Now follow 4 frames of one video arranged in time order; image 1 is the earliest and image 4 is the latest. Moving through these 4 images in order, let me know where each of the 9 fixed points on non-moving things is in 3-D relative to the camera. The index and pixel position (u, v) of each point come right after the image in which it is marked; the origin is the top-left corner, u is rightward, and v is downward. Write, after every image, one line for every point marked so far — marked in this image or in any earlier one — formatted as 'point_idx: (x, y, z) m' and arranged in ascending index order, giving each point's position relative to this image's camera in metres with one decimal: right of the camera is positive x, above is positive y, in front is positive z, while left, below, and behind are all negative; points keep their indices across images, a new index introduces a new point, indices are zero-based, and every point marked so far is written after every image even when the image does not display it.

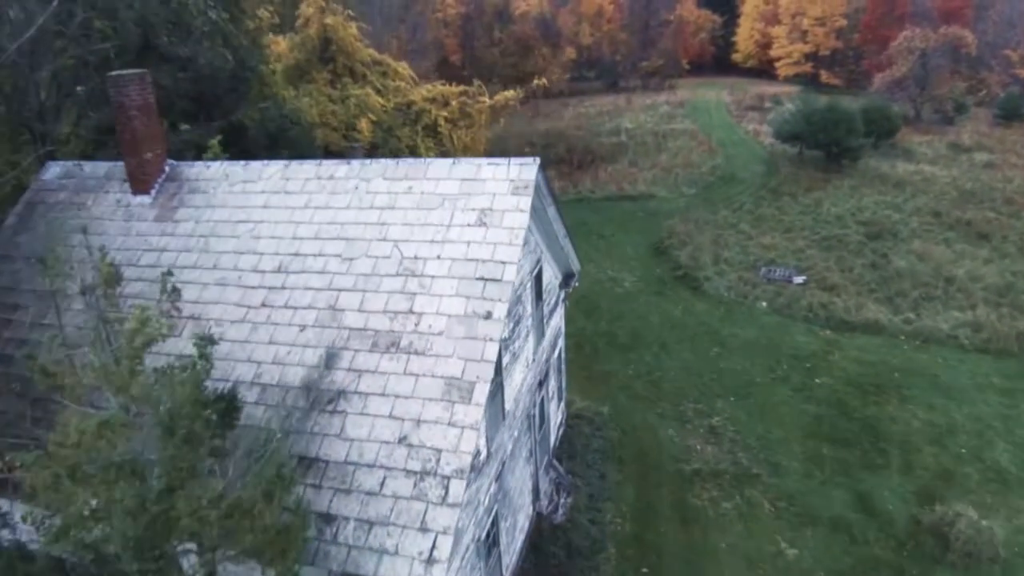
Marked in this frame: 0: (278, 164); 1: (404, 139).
0: (-2.2, +1.1, +7.5) m
1: (-2.2, +3.1, +16.5) m
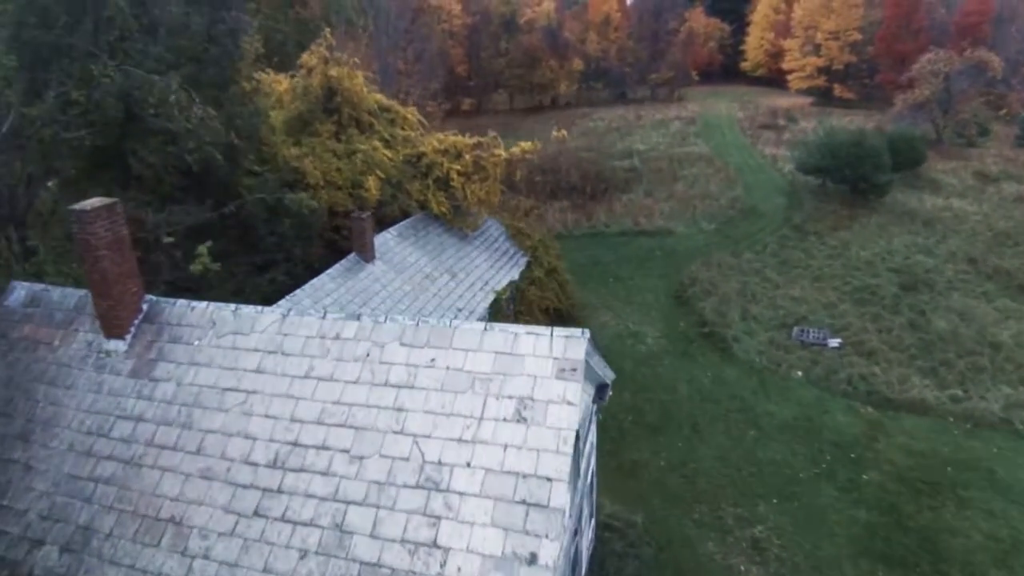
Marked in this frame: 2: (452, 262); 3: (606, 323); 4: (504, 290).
0: (-1.9, -0.2, +6.4) m
1: (-1.9, +1.8, +15.4) m
2: (-1.1, +0.5, +14.7) m
3: (+2.2, -0.8, +18.1) m
4: (-0.2, 0.0, +15.3) m
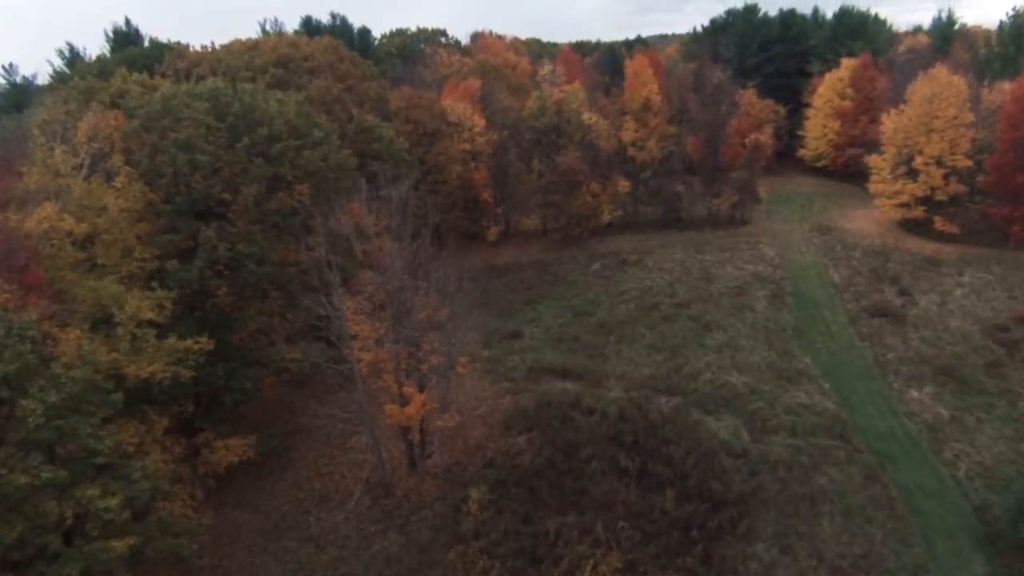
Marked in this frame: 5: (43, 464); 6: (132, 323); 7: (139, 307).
0: (-0.4, -9.6, -2.1) m
1: (-0.3, -7.6, +6.9) m
2: (+0.5, -8.9, +6.2) m
3: (+3.8, -10.1, +9.5) m
4: (+1.4, -9.4, +6.8) m
5: (-8.5, -3.2, +14.6) m
6: (-9.2, -0.8, +19.6) m
7: (-9.1, -0.5, +19.7) m
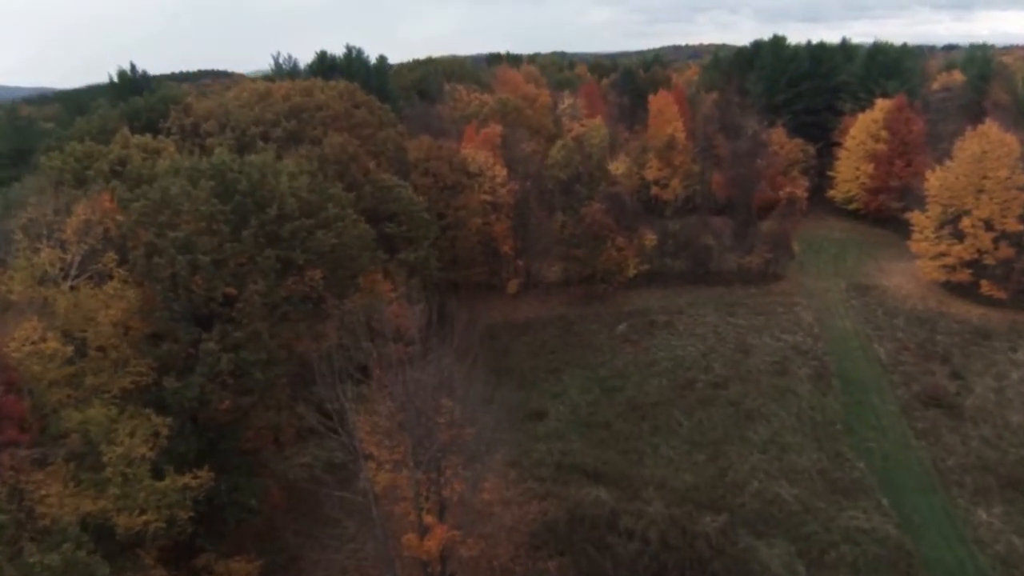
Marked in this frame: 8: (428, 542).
0: (+0.2, -12.6, -4.3) m
1: (+0.4, -10.5, +4.7) m
2: (+1.1, -11.9, +4.0) m
3: (+4.4, -13.2, +7.3) m
4: (+2.0, -12.4, +4.6) m
5: (-7.7, -6.1, +12.4) m
6: (-8.4, -3.7, +17.5) m
7: (-8.2, -3.3, +17.5) m
8: (-2.0, -6.4, +20.2) m
